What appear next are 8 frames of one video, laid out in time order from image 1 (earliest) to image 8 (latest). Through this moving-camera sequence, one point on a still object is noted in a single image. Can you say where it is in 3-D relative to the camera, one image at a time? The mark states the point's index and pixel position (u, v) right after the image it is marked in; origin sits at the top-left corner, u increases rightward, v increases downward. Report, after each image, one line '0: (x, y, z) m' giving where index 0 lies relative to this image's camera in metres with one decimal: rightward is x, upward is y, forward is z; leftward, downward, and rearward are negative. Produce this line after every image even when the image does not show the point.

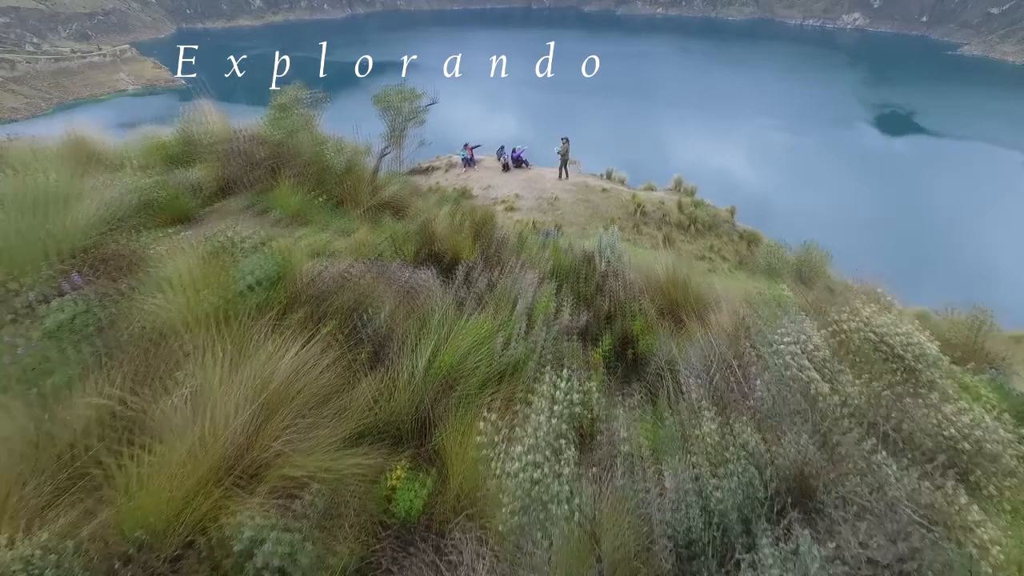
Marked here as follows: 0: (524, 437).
0: (+0.1, -0.4, +1.8) m
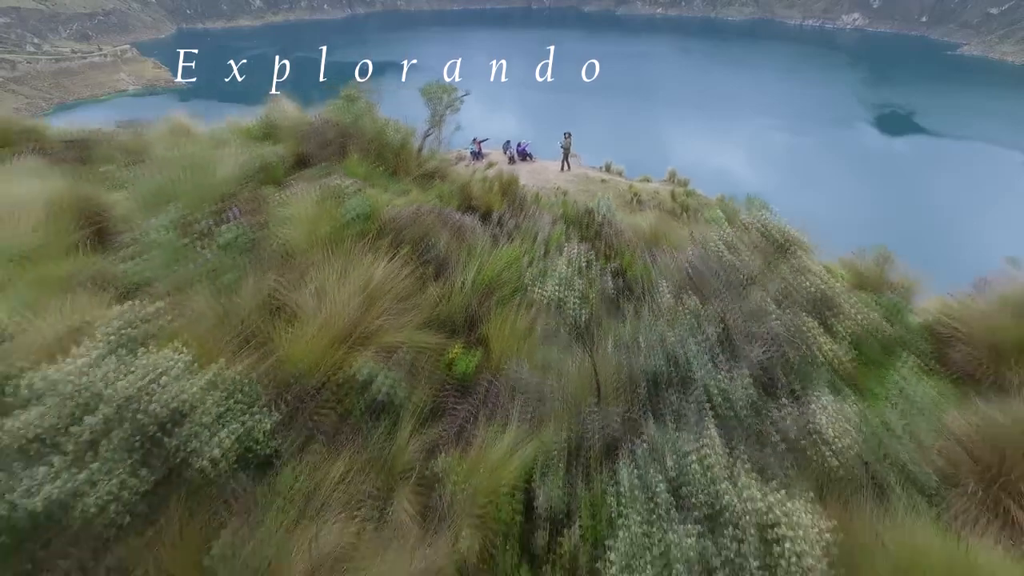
0: (+0.2, -0.1, +2.6) m
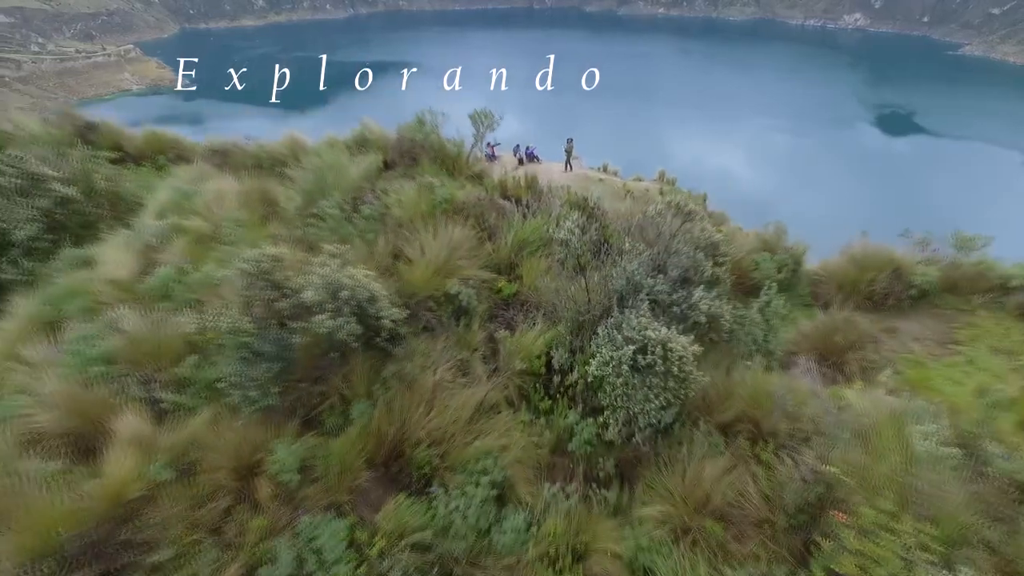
0: (+0.3, +0.2, +4.2) m
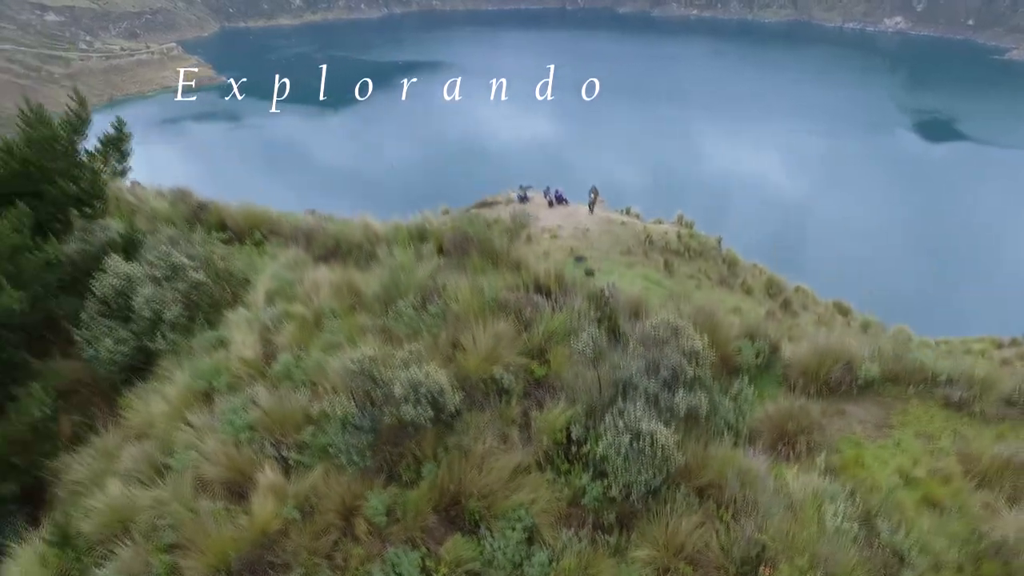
0: (+0.6, -0.6, +5.4) m
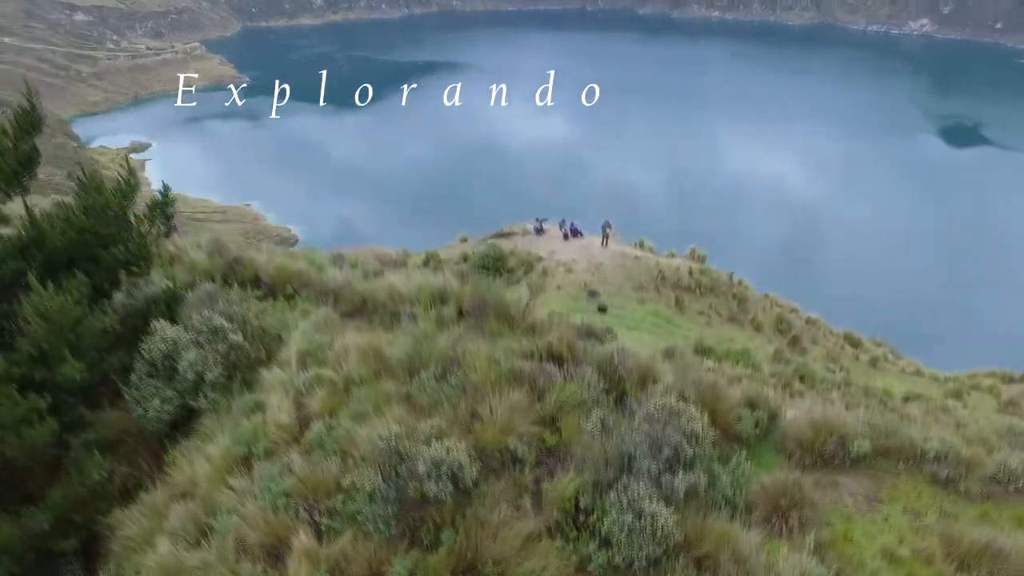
0: (+0.7, -1.3, +5.8) m
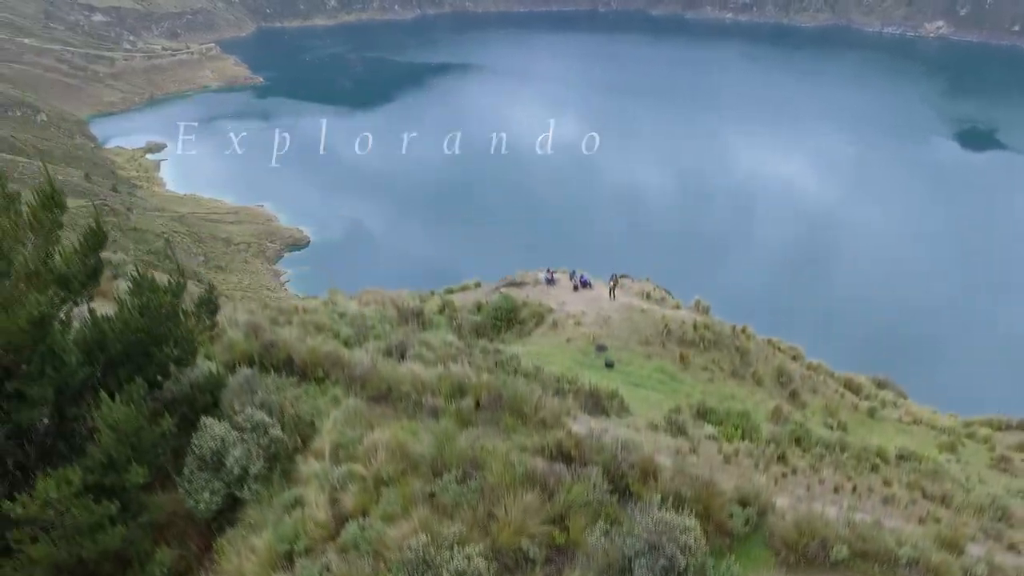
0: (+0.9, -2.5, +6.5) m
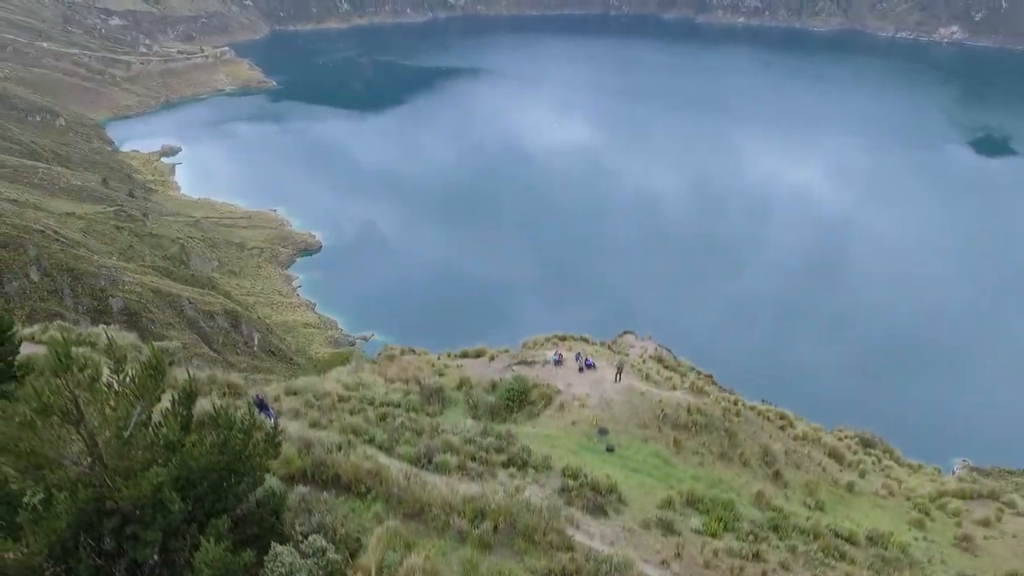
0: (+1.0, -4.7, +8.1) m
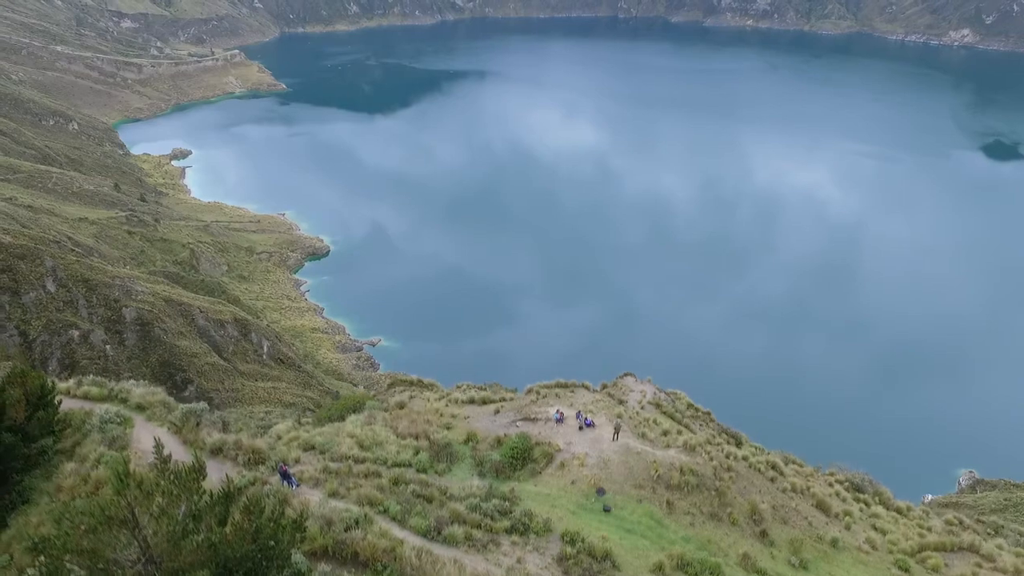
0: (+1.0, -6.6, +9.1) m
